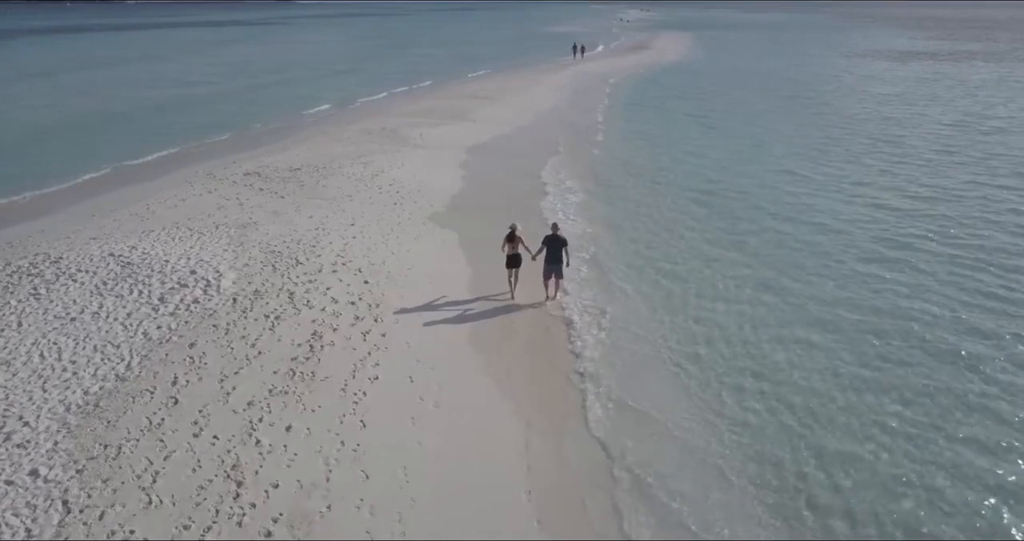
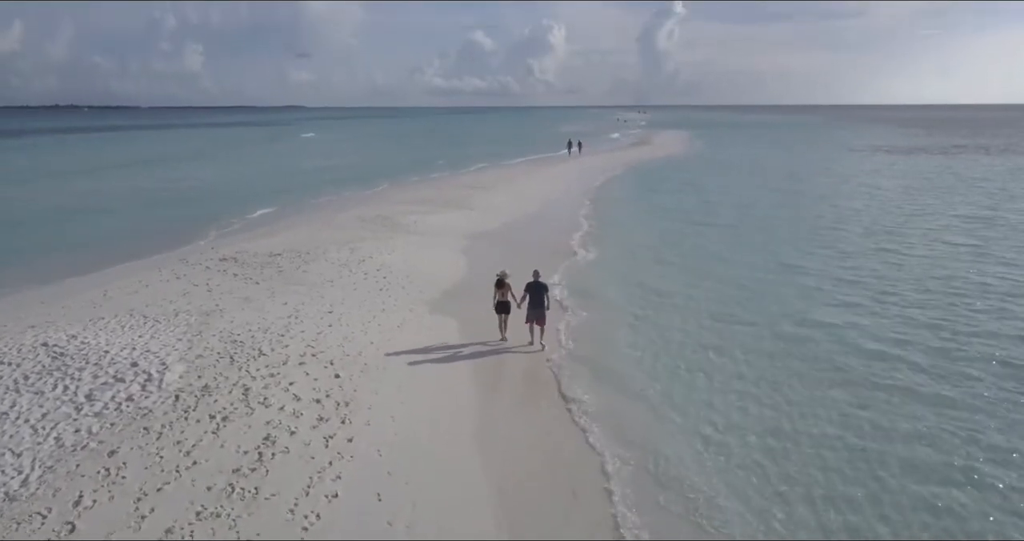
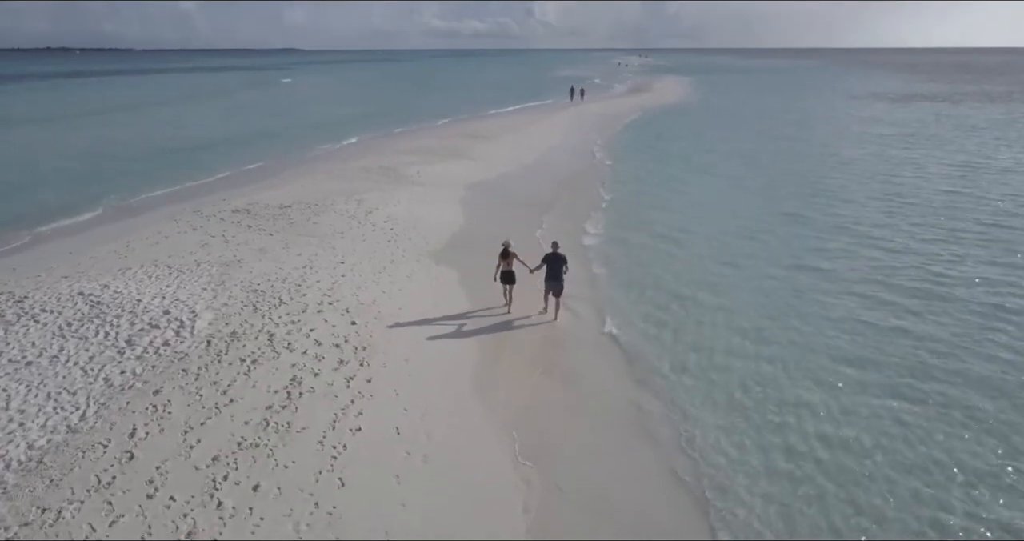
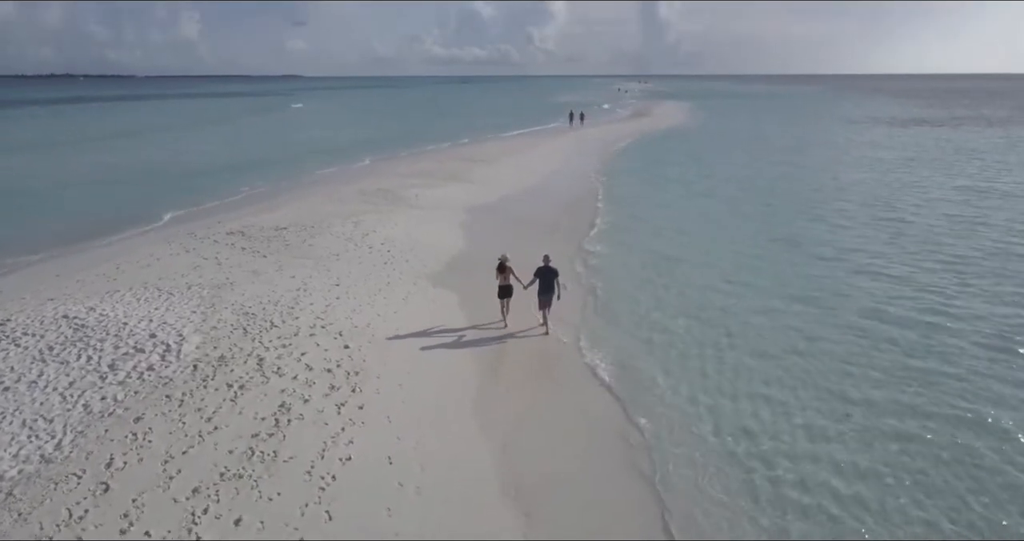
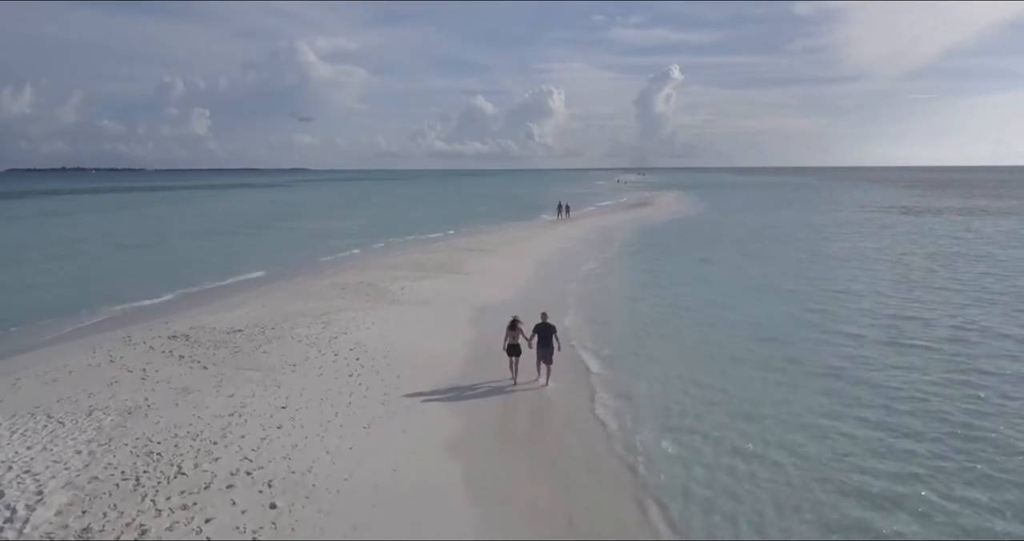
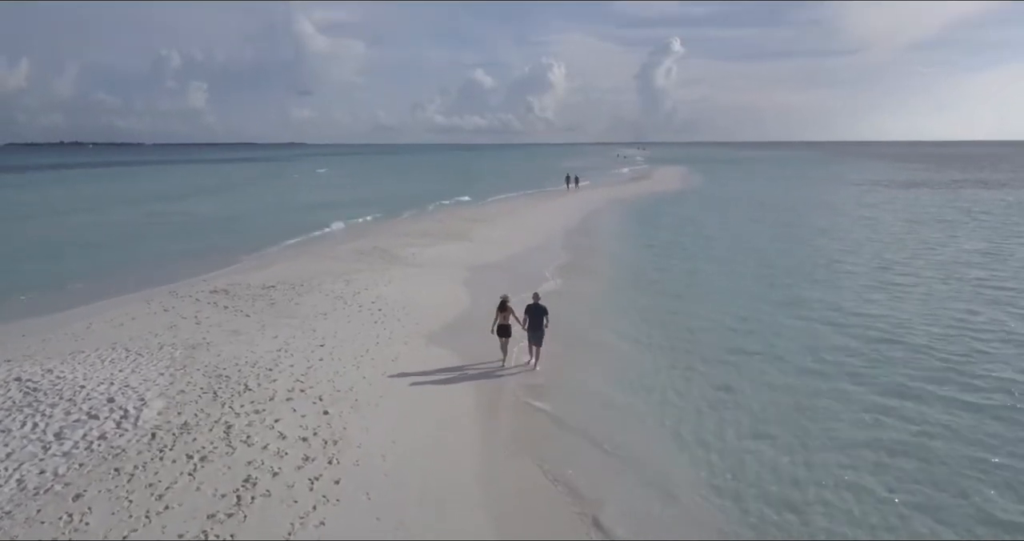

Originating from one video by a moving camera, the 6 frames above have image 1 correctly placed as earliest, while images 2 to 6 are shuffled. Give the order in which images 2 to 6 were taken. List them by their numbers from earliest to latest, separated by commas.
3, 4, 2, 6, 5
